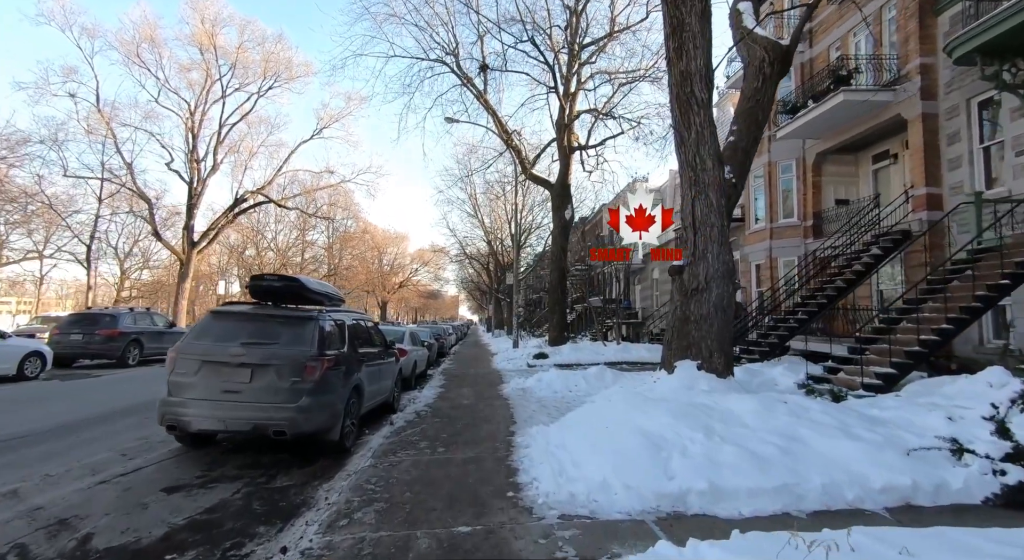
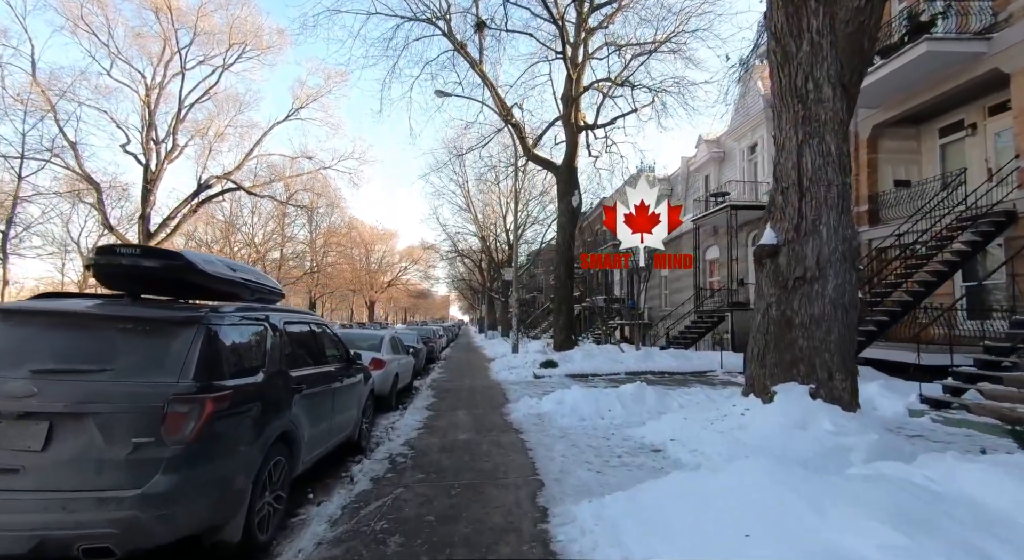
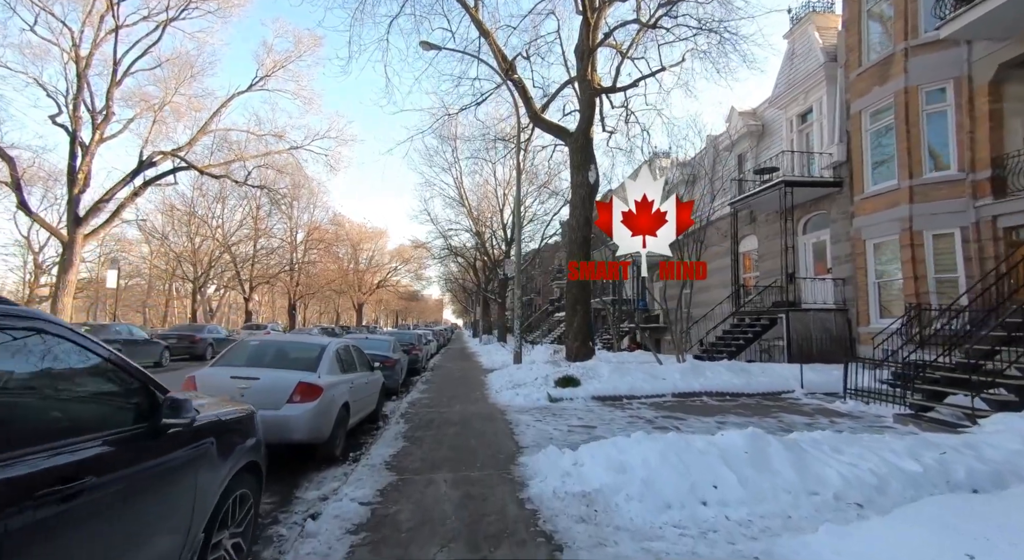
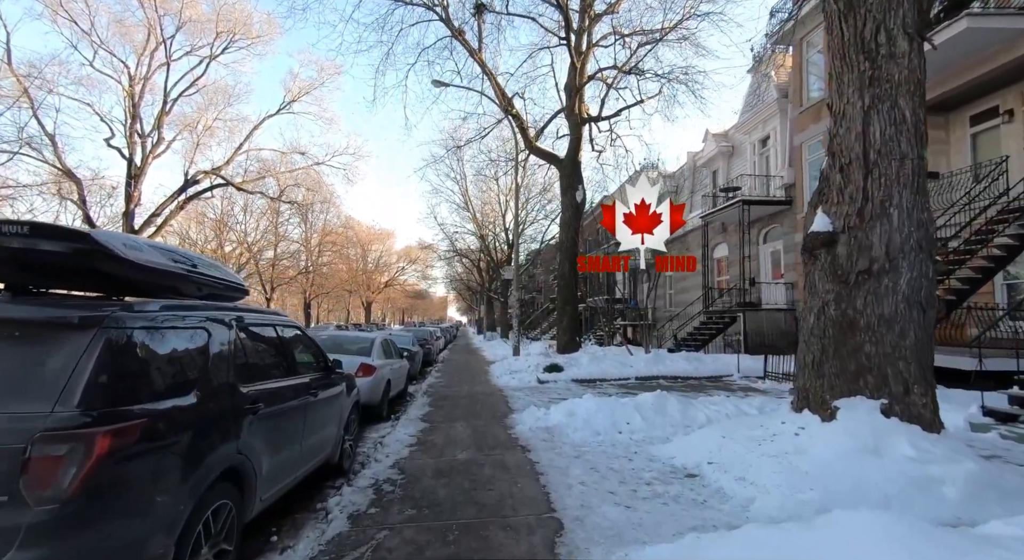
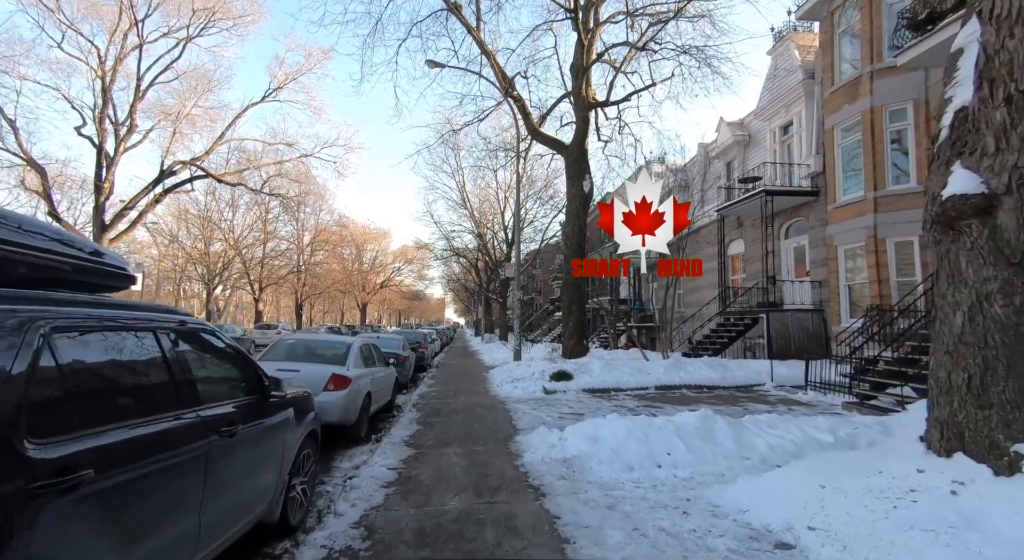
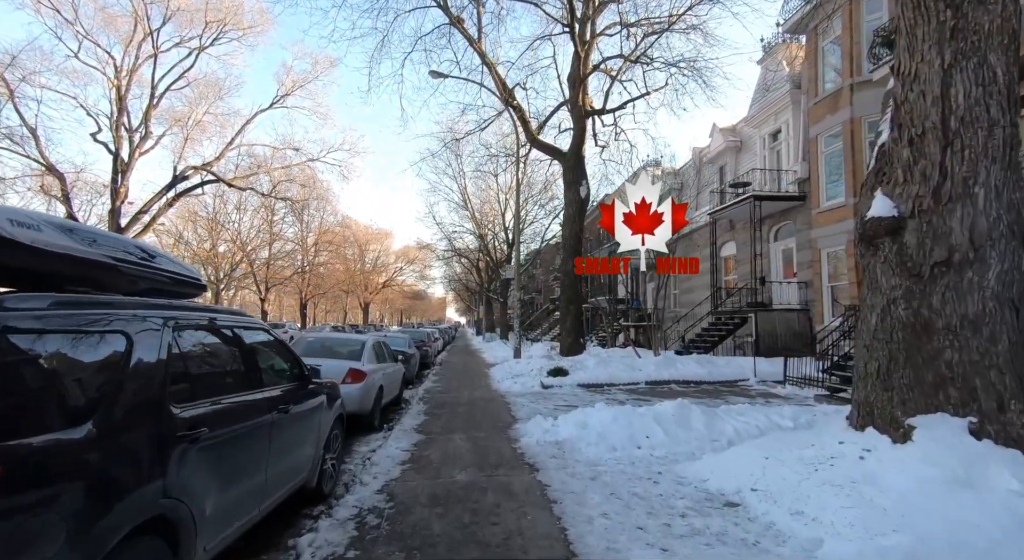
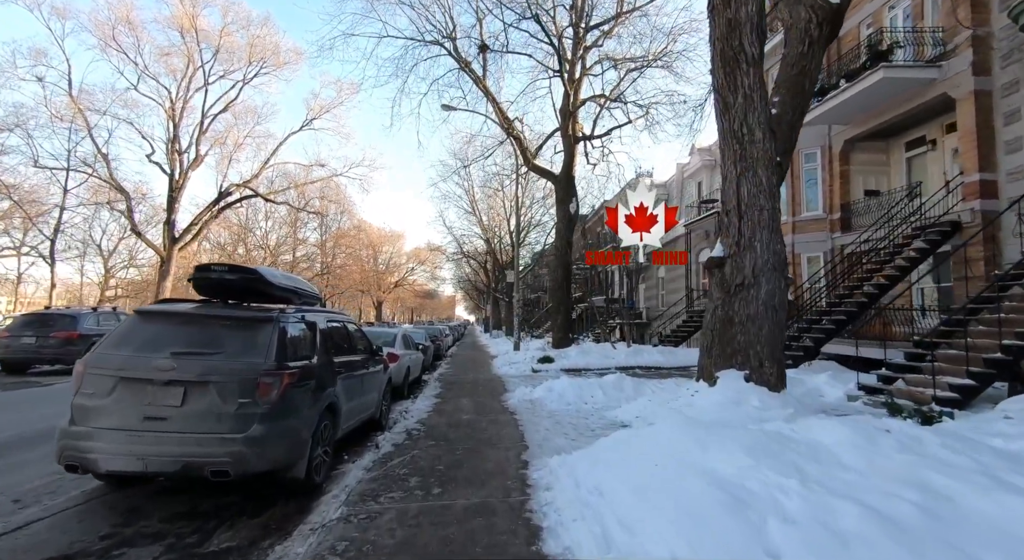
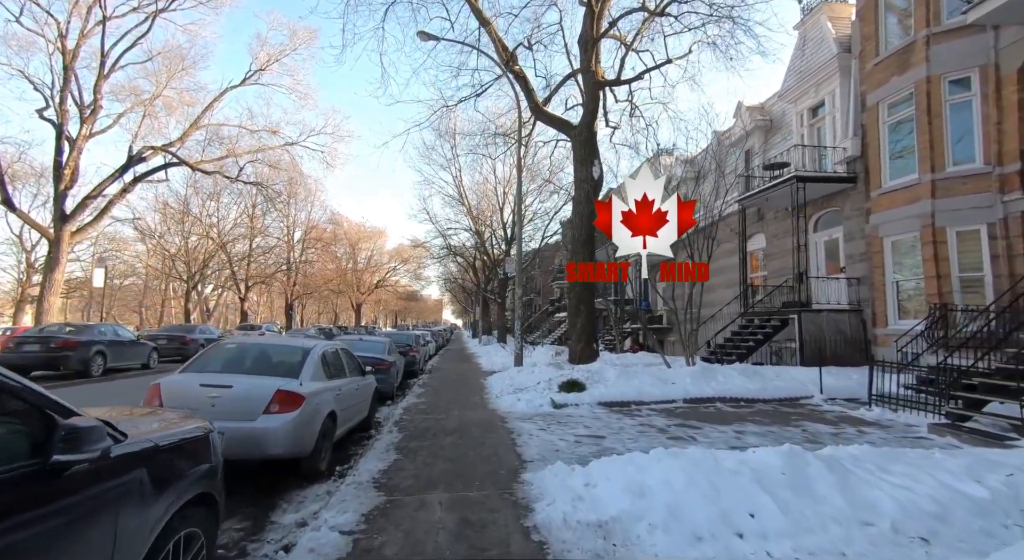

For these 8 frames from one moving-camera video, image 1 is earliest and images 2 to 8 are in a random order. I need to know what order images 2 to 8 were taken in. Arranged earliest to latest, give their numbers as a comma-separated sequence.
7, 2, 4, 6, 5, 3, 8
